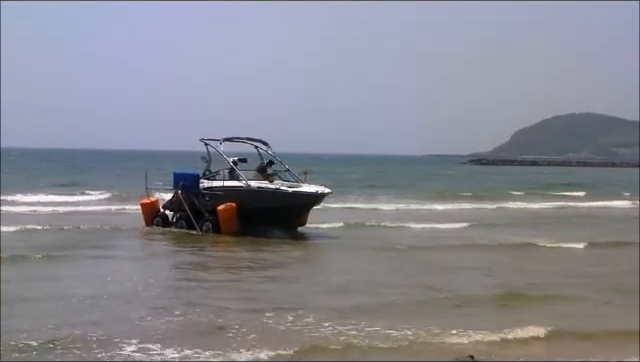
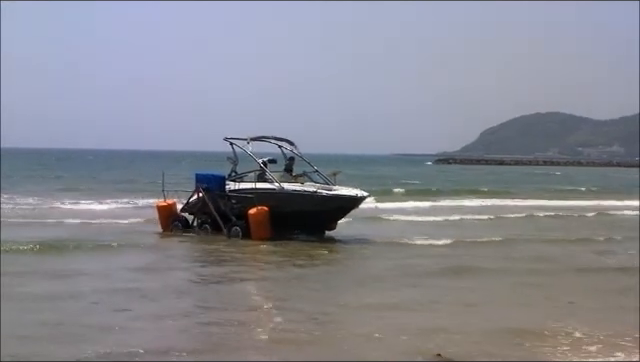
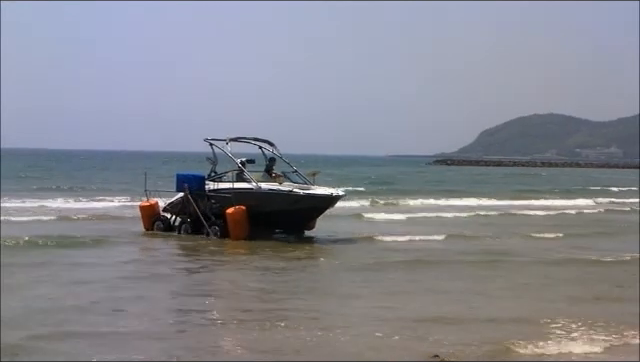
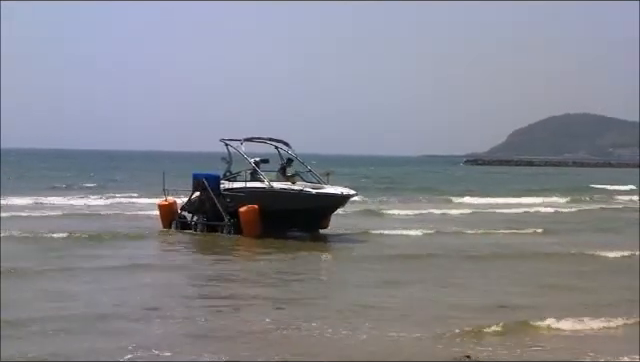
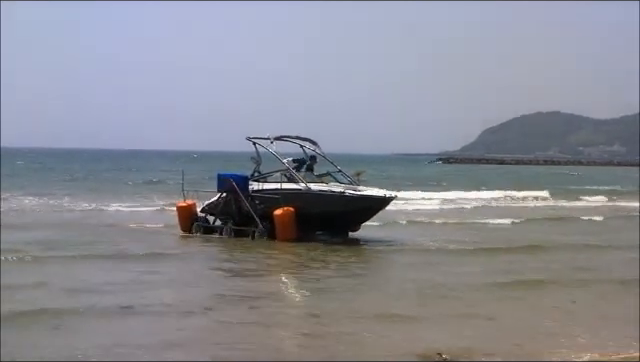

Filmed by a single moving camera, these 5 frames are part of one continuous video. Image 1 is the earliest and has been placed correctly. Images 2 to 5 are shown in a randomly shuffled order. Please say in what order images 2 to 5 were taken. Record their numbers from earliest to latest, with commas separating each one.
4, 3, 2, 5
